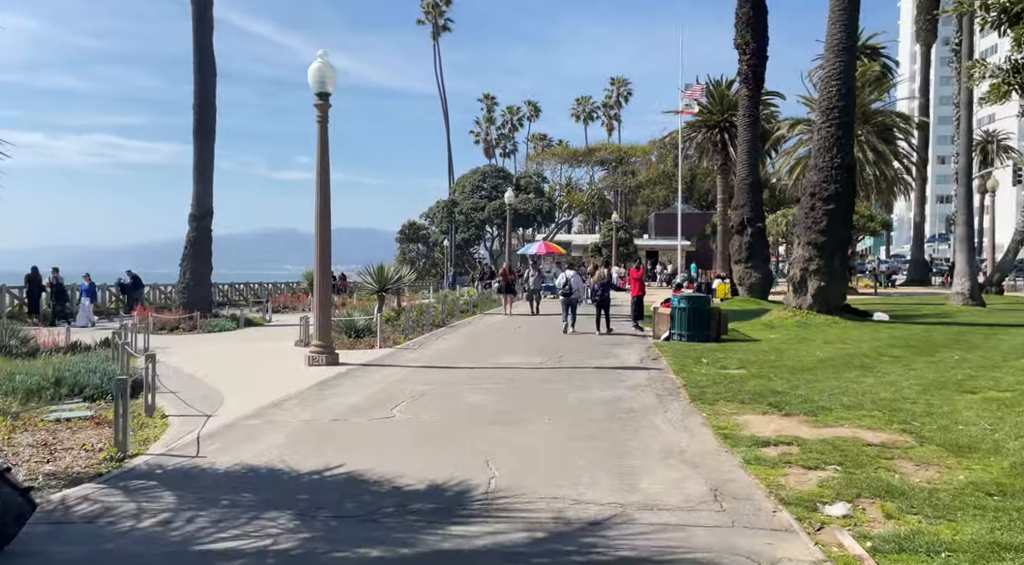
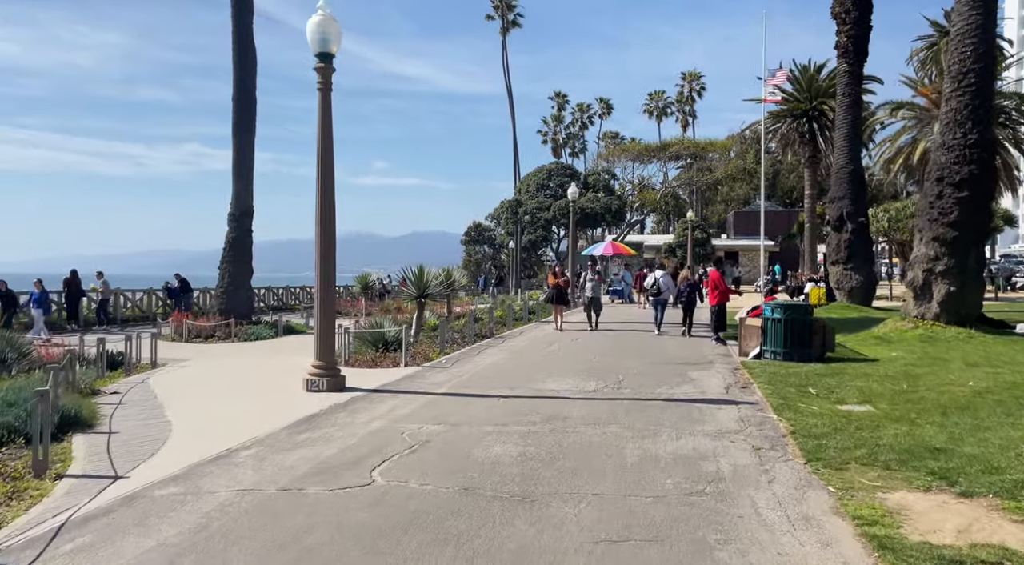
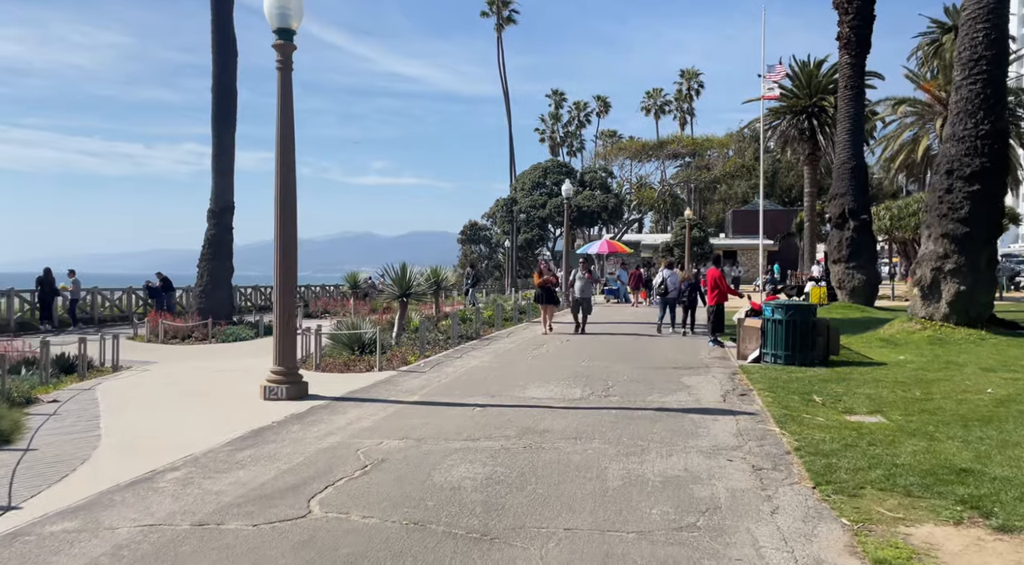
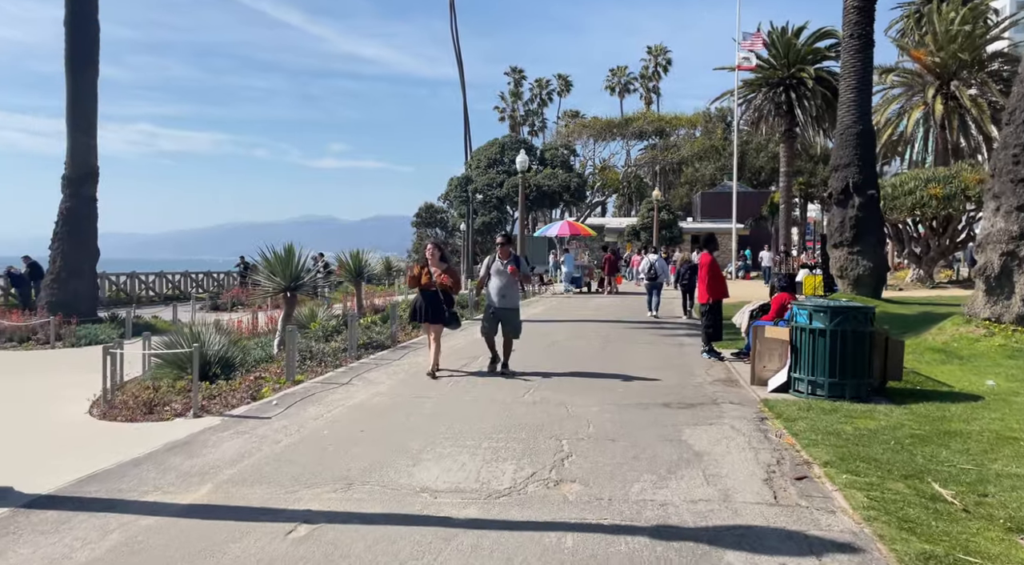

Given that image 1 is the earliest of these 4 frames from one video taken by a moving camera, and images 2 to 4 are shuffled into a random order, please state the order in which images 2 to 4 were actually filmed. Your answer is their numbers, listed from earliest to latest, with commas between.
2, 3, 4
